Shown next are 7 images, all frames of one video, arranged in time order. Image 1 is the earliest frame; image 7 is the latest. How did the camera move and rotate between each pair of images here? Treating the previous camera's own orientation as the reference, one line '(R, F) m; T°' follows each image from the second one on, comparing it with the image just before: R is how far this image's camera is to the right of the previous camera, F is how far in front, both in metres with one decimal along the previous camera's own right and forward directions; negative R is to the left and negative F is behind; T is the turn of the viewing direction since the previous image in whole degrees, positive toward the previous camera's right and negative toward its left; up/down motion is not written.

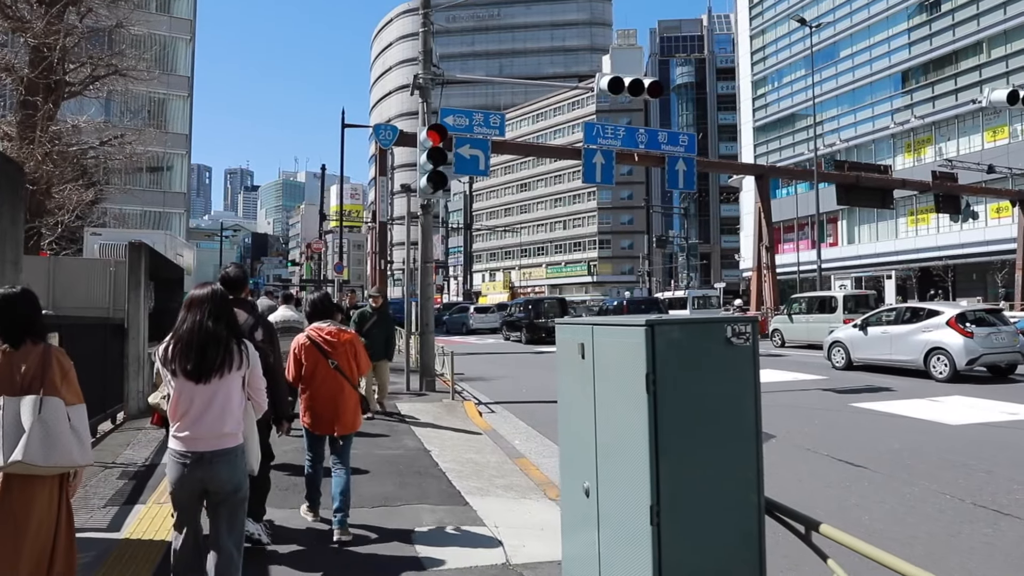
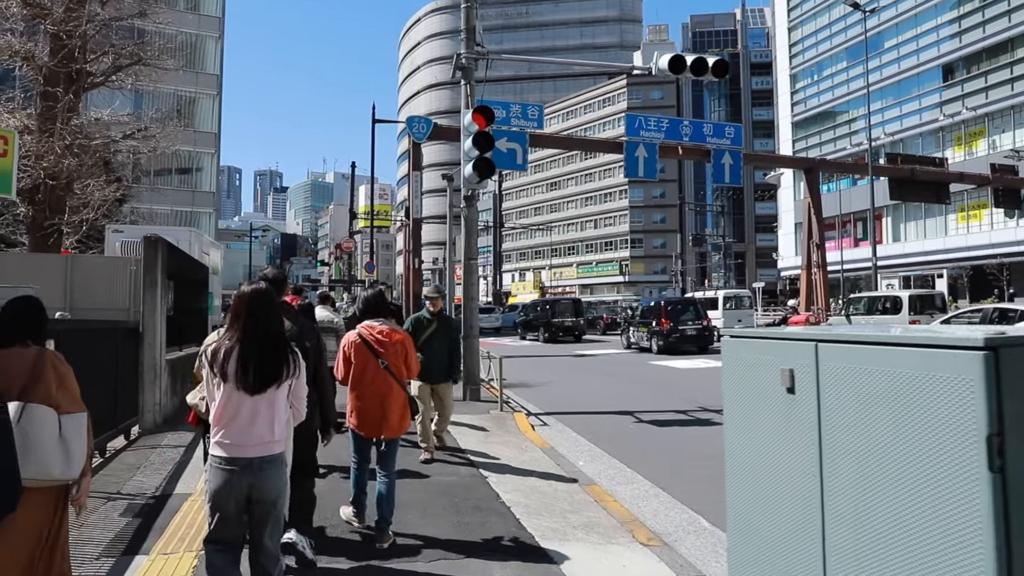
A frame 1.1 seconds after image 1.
(-0.3, +1.0) m; -2°
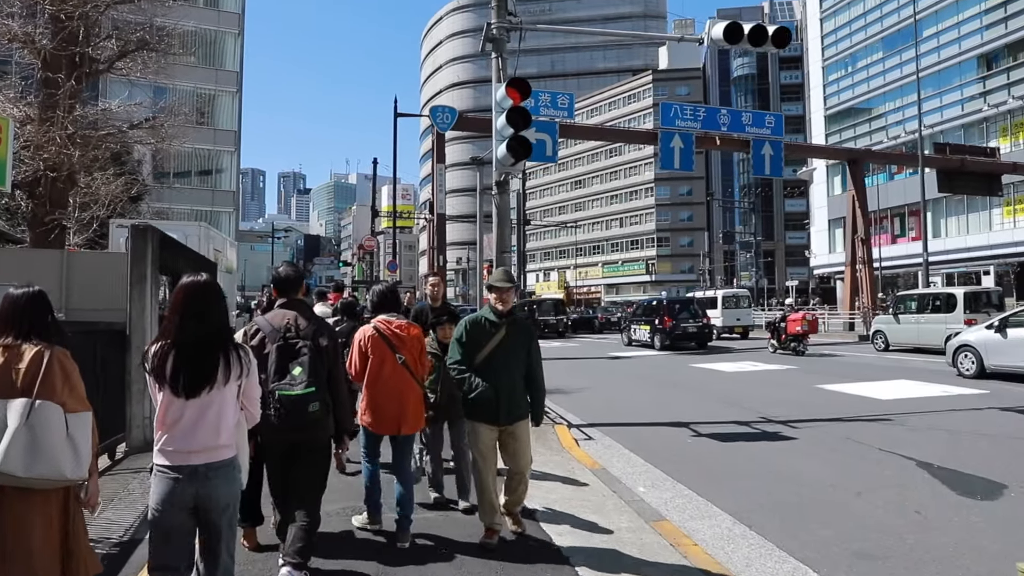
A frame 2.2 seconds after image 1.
(-0.2, +1.0) m; -2°
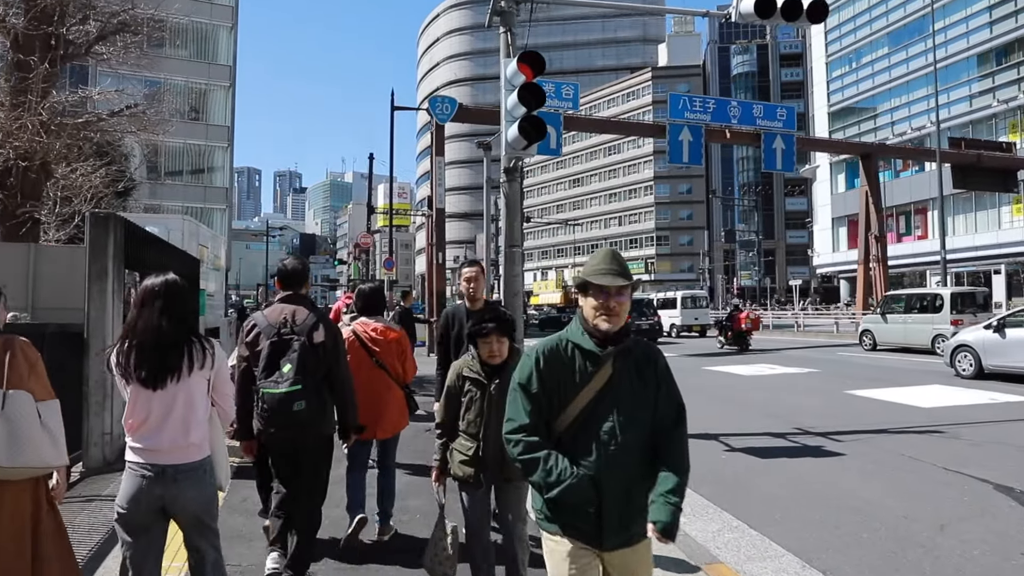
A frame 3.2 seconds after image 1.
(-0.2, +0.8) m; 0°
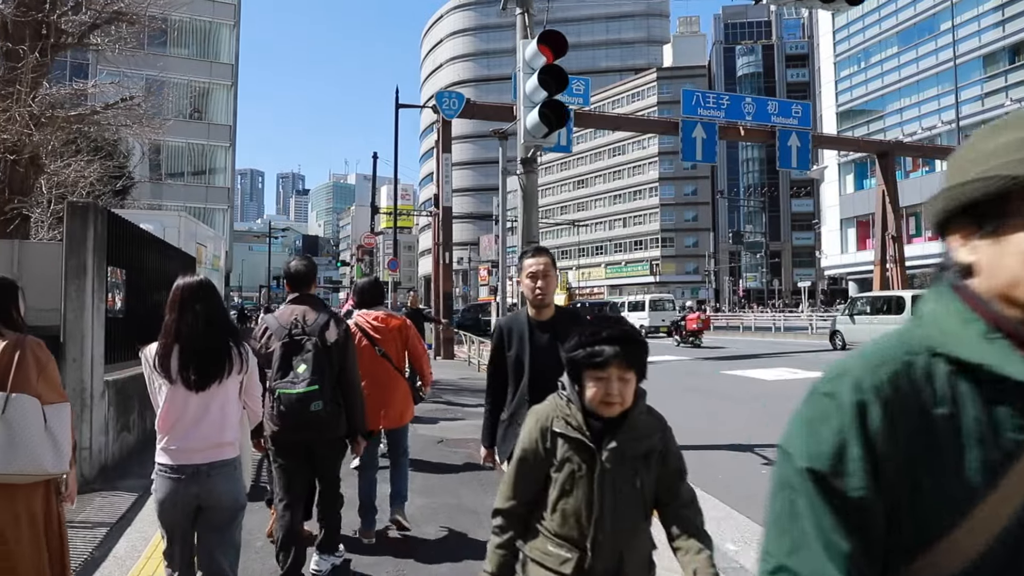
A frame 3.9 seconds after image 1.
(-0.2, +0.6) m; 0°
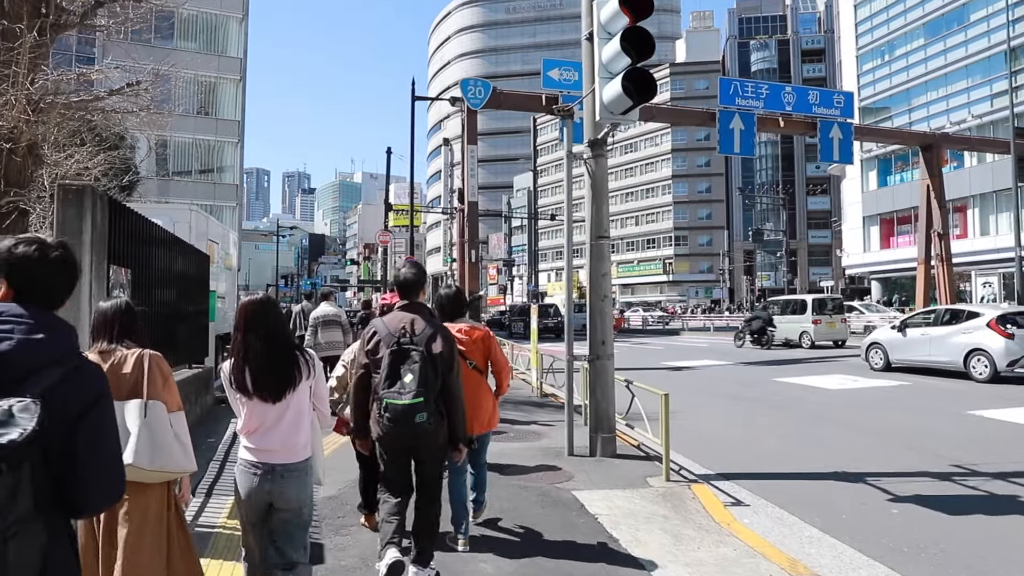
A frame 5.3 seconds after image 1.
(-0.5, +1.0) m; 0°
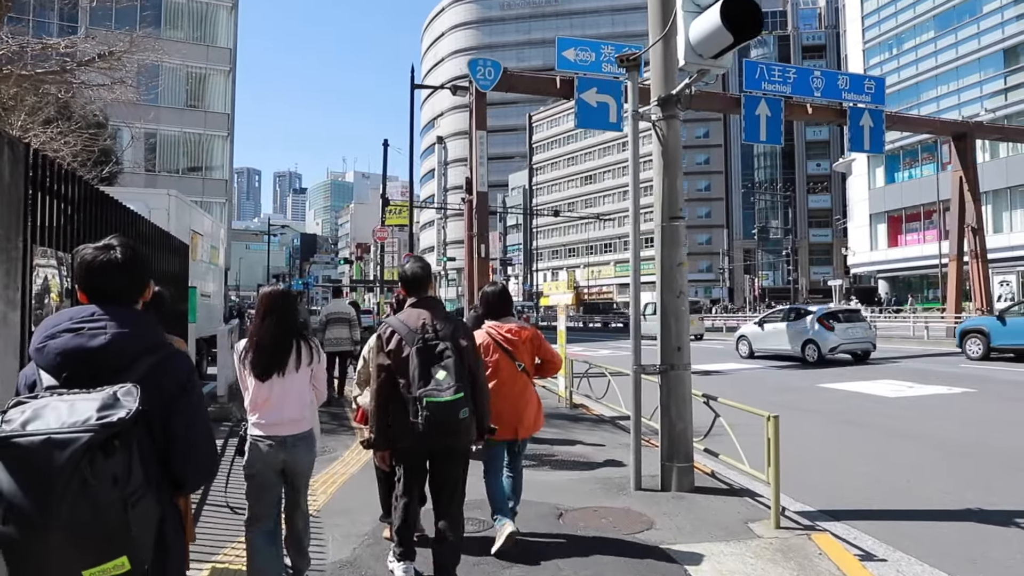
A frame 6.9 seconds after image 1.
(-0.4, +1.3) m; +1°
